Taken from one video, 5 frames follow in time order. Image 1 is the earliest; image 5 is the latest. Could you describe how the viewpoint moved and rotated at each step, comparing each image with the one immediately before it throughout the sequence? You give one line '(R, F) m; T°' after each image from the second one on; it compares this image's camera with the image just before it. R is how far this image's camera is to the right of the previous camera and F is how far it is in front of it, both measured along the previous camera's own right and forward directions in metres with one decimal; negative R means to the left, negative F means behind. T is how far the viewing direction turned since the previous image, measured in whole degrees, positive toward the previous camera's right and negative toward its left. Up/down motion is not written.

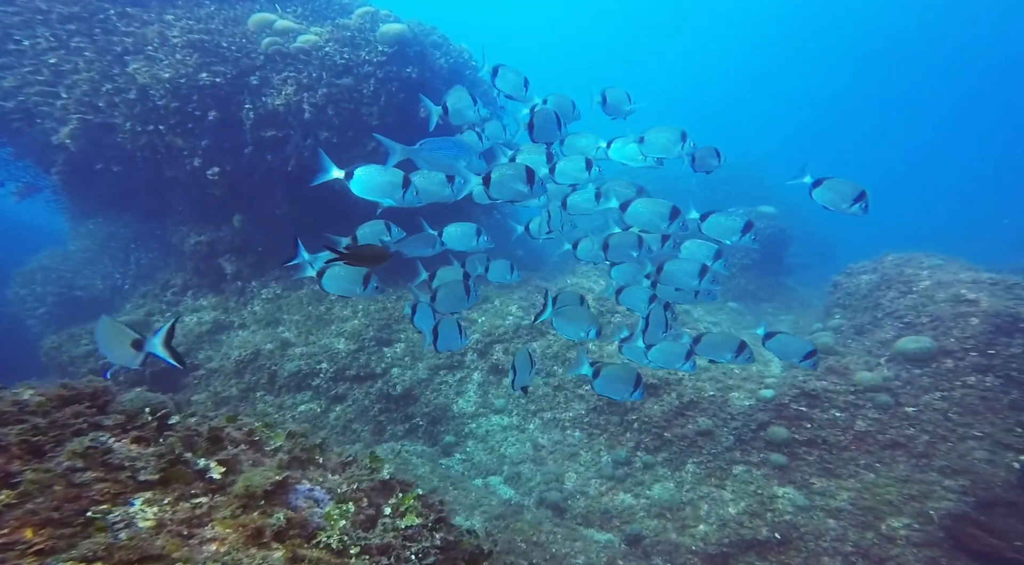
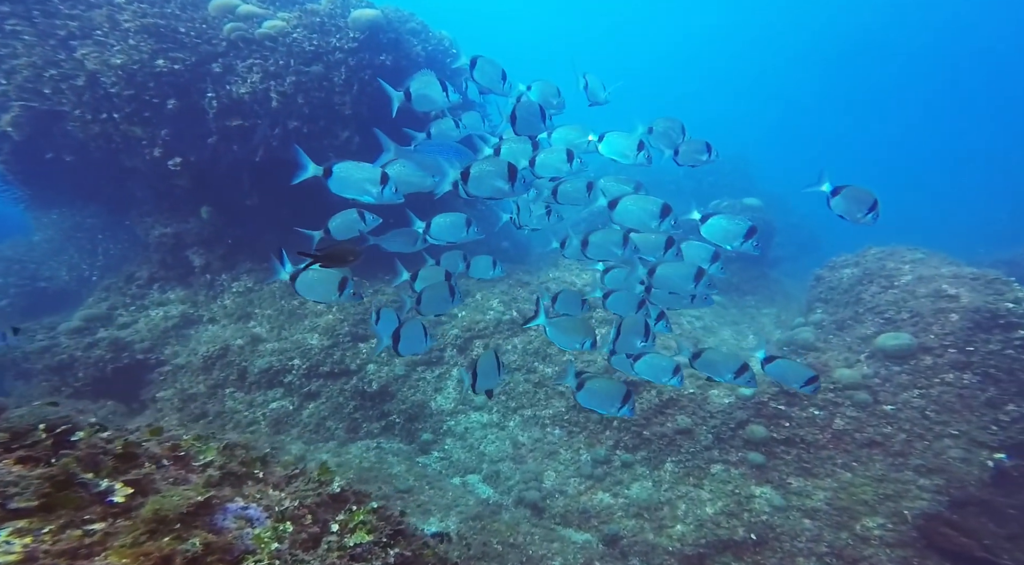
(+0.1, +0.2) m; +1°
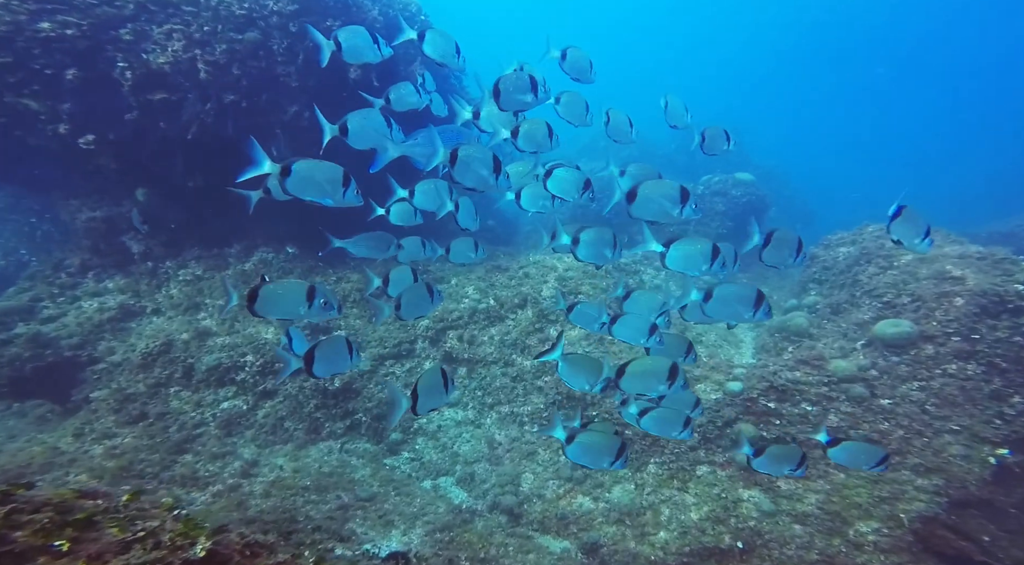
(+0.2, +0.7) m; +1°
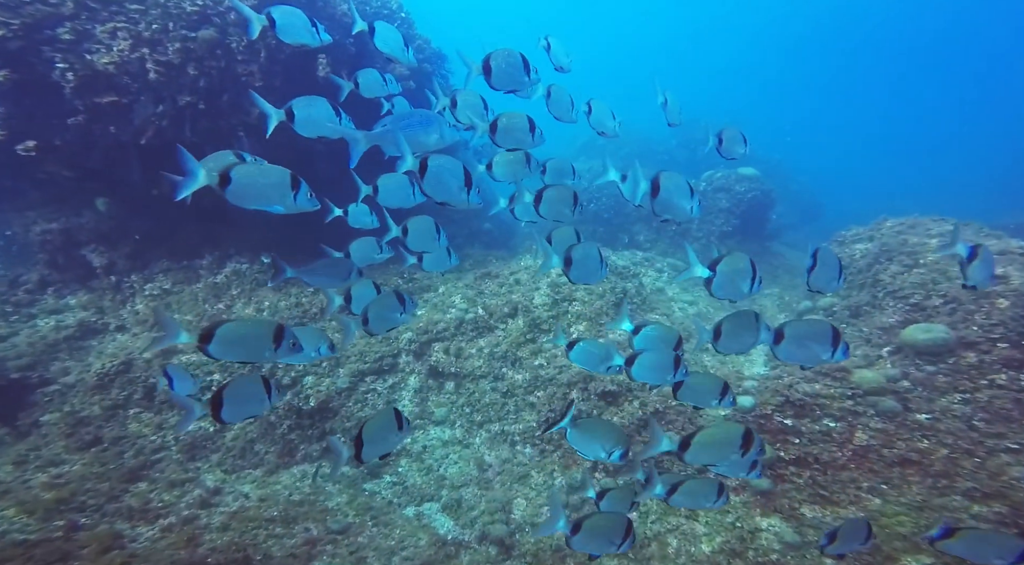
(+0.3, +0.6) m; -1°
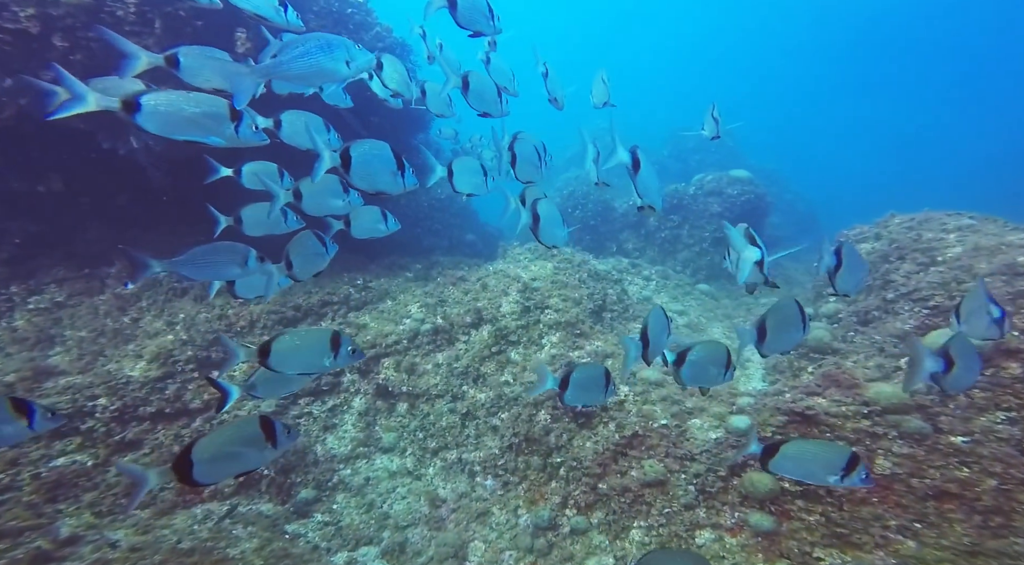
(+0.4, +1.0) m; 0°
